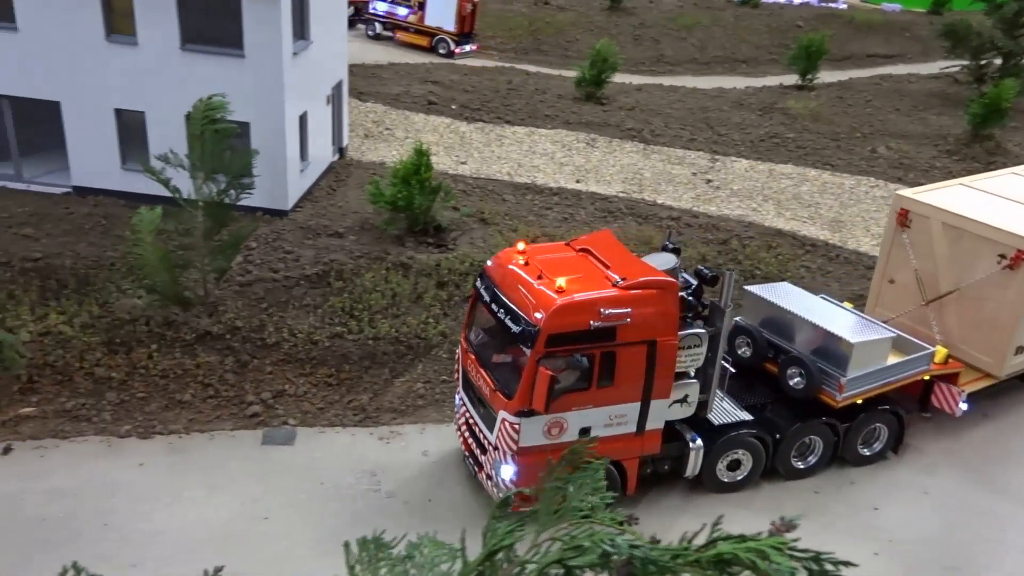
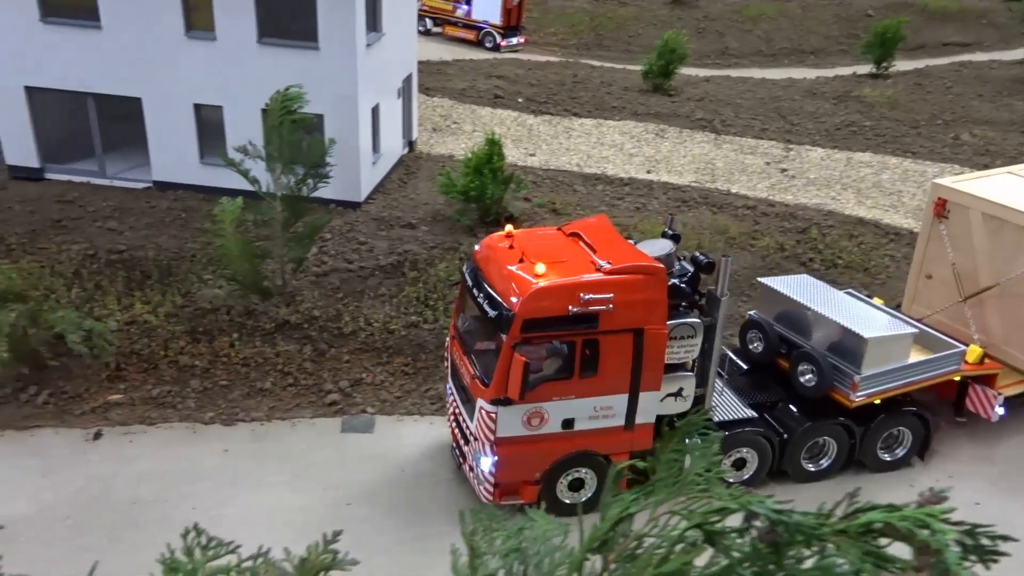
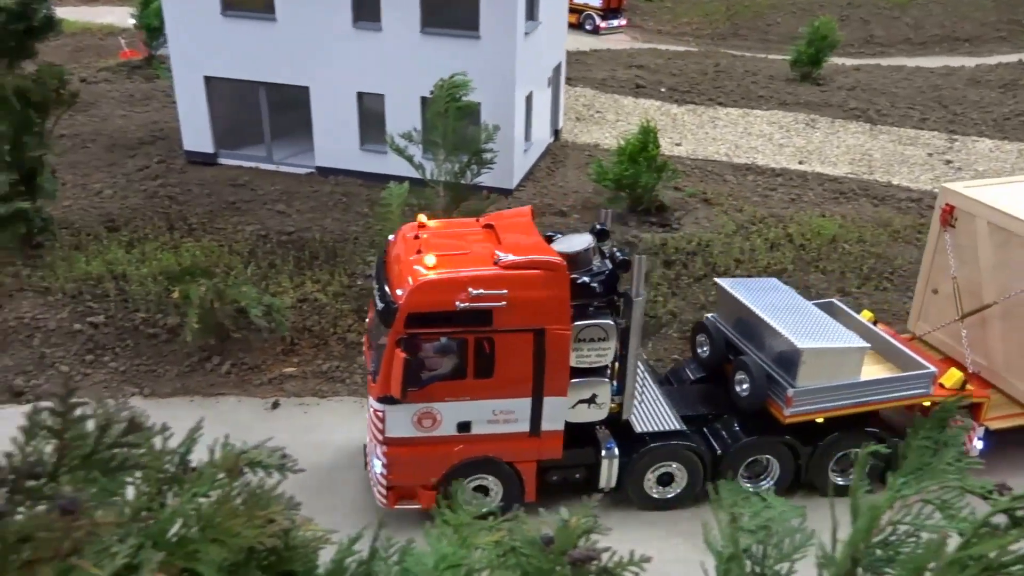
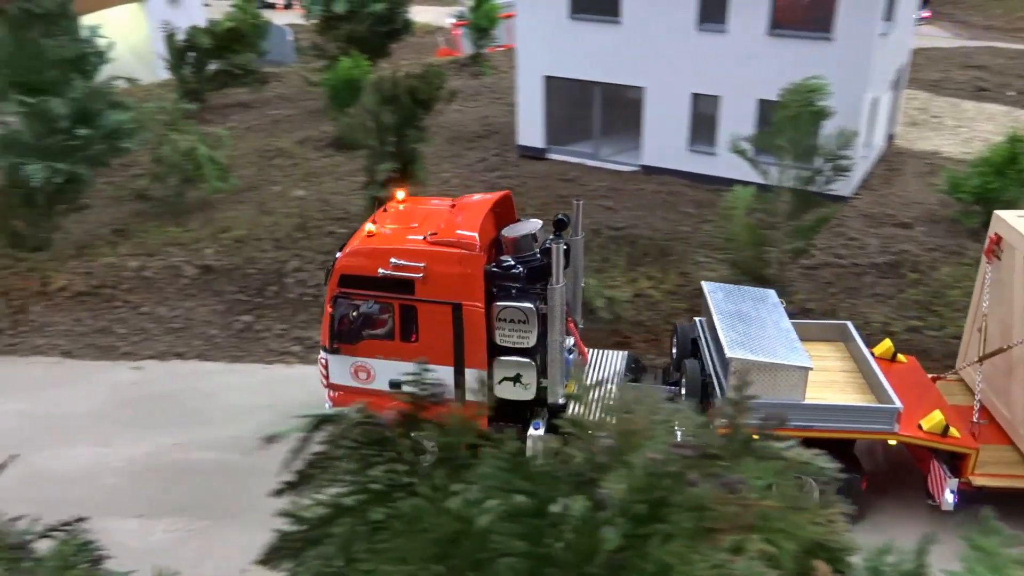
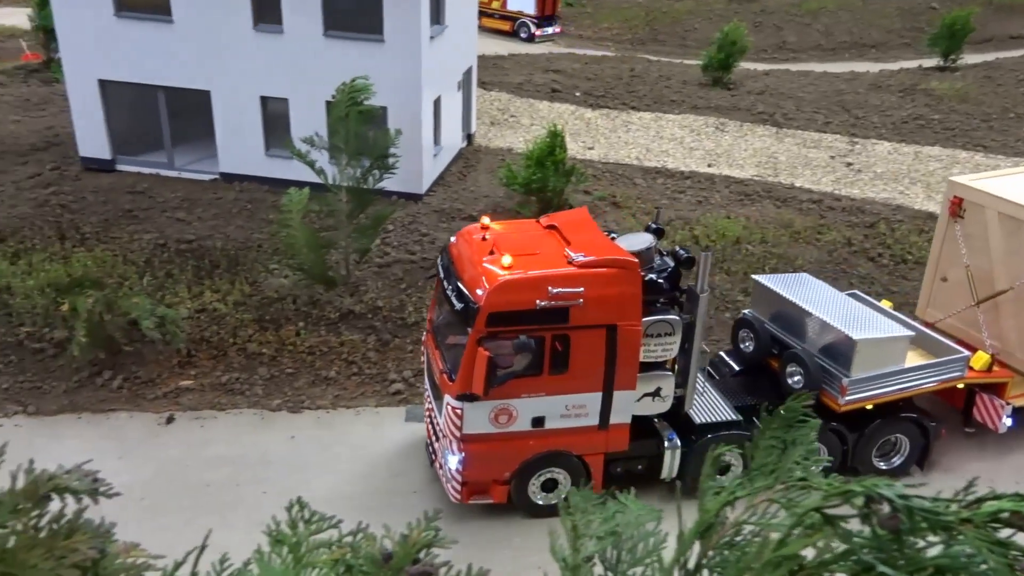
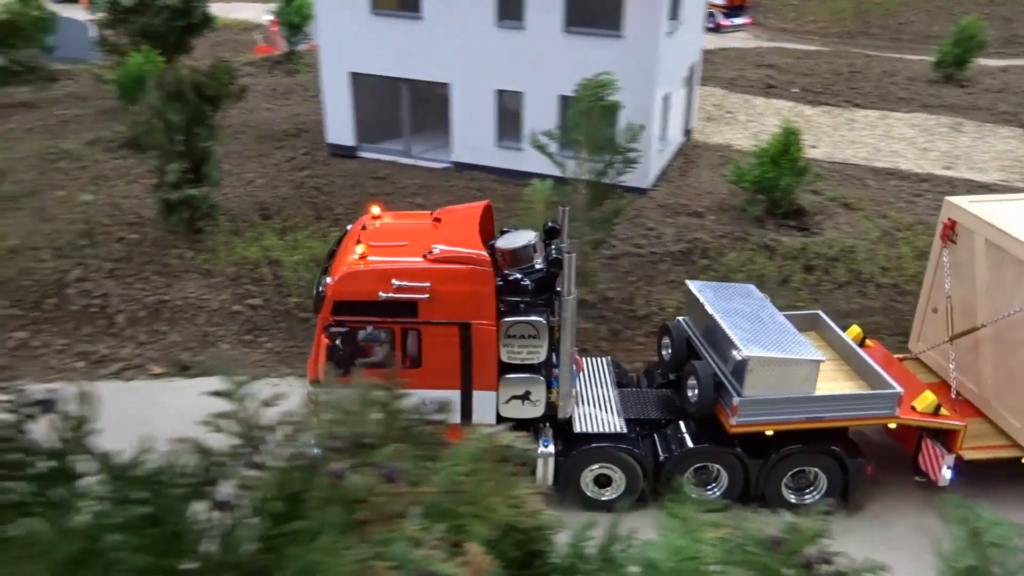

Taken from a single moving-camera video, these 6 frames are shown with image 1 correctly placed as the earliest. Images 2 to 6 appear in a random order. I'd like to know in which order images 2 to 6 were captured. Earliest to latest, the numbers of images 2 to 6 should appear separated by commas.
2, 5, 3, 6, 4
